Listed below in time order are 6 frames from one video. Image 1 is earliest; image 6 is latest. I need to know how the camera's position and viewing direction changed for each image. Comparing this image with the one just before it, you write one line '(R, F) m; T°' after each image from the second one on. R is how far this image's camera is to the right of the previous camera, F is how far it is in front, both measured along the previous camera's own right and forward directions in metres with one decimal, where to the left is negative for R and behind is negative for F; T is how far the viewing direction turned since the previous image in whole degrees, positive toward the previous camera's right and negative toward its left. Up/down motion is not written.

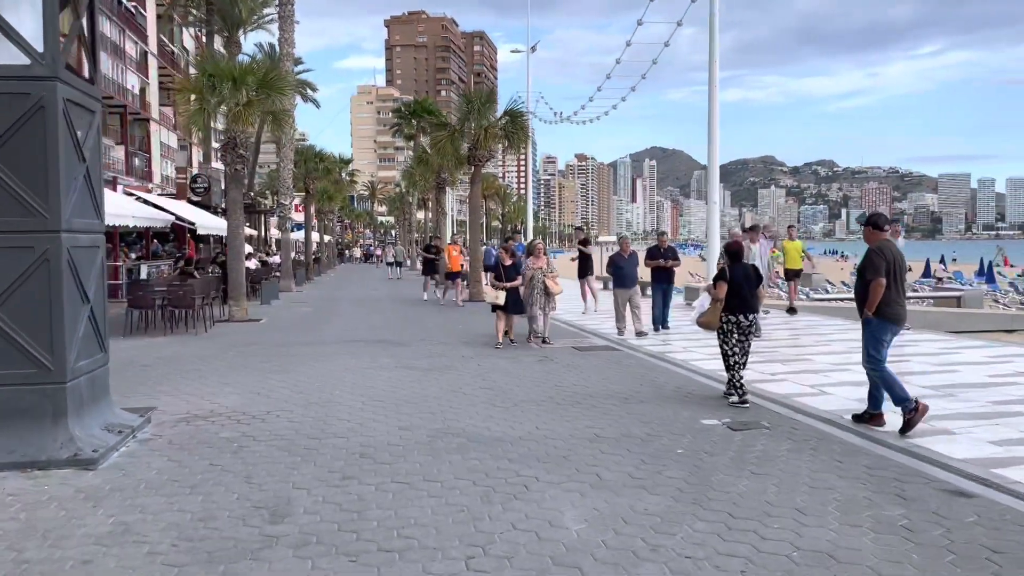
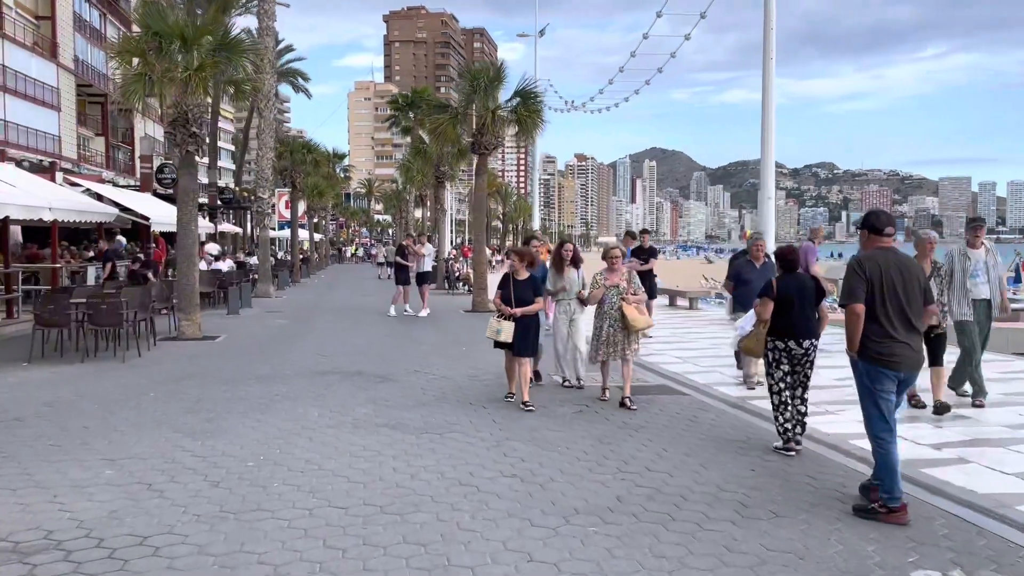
(-0.3, +3.3) m; 0°
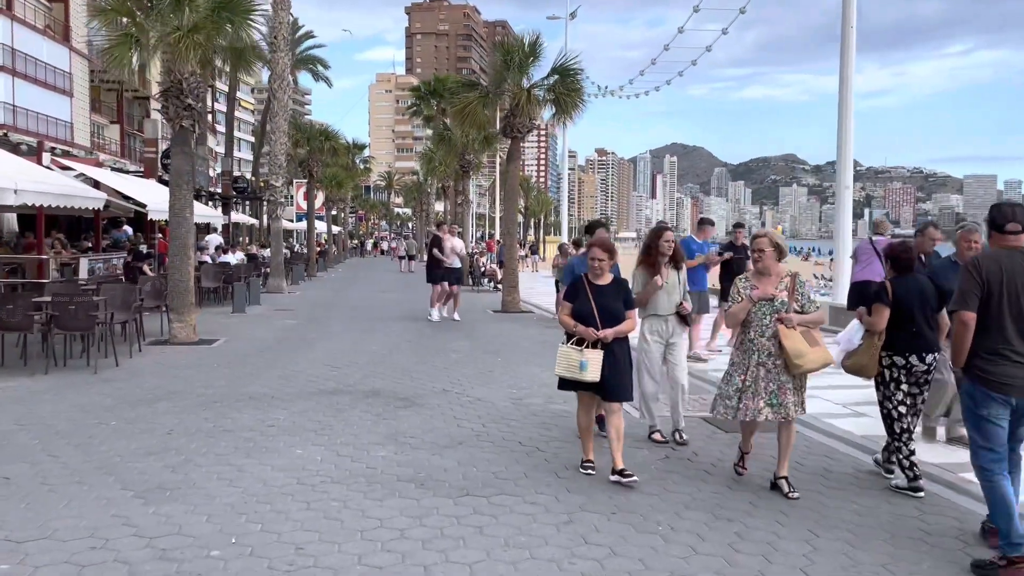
(-0.3, +2.0) m; -1°
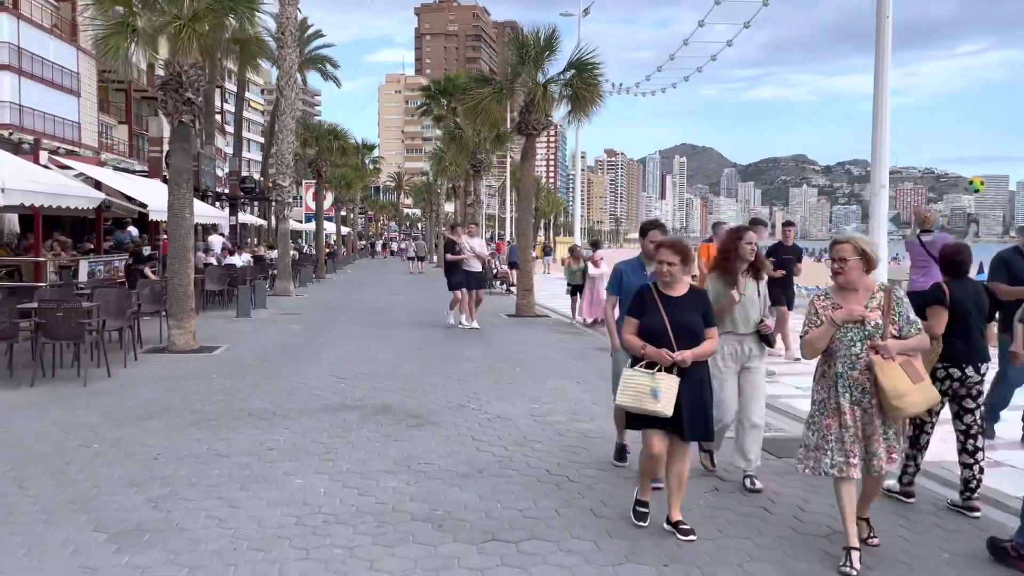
(-0.1, +0.7) m; -1°
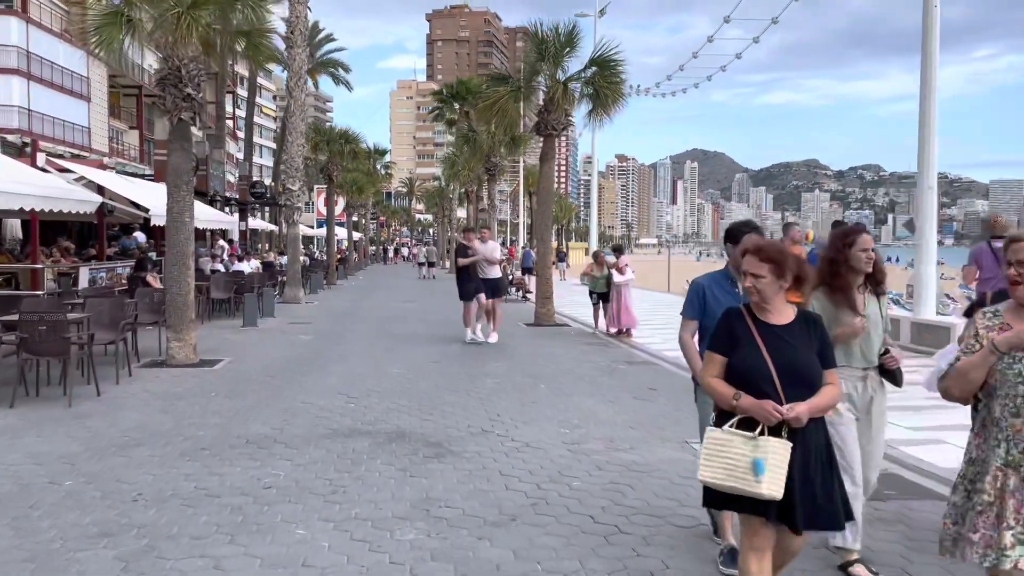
(-0.2, +0.9) m; -1°
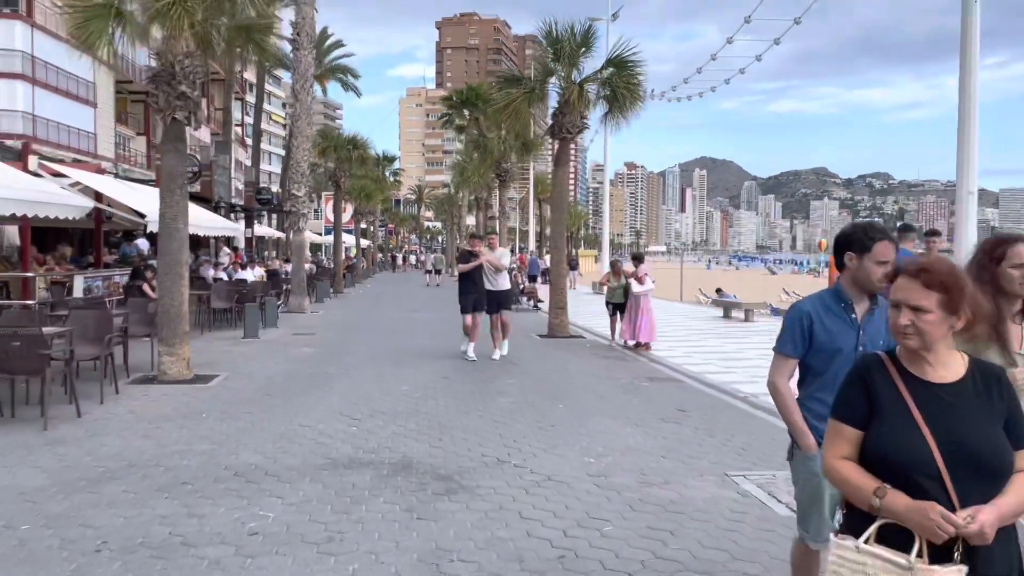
(-0.1, +0.7) m; -1°
